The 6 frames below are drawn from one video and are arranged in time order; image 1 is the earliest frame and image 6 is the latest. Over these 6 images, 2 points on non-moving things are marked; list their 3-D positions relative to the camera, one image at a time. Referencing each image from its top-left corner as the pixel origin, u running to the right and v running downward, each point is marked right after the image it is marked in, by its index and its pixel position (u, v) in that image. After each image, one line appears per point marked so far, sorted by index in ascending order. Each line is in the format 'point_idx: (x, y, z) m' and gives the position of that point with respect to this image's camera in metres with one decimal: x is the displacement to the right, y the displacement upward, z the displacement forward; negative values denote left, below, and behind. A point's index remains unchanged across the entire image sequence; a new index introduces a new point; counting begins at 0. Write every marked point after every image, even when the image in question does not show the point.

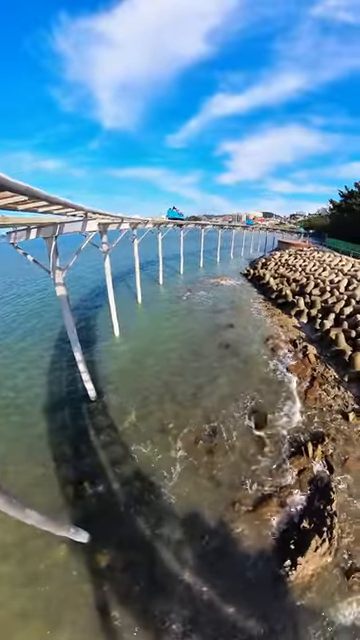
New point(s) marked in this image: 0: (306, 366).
0: (+6.2, -2.3, +14.6) m
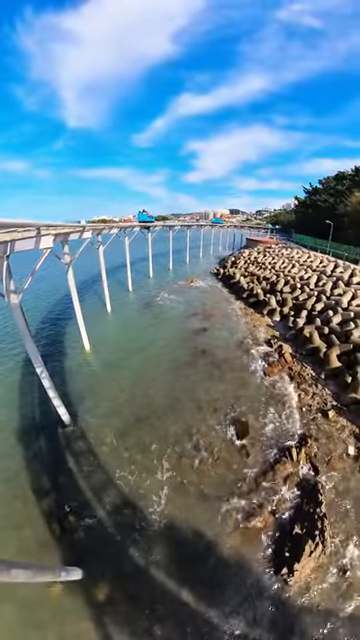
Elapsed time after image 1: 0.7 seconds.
0: (+5.1, -2.3, +14.6) m
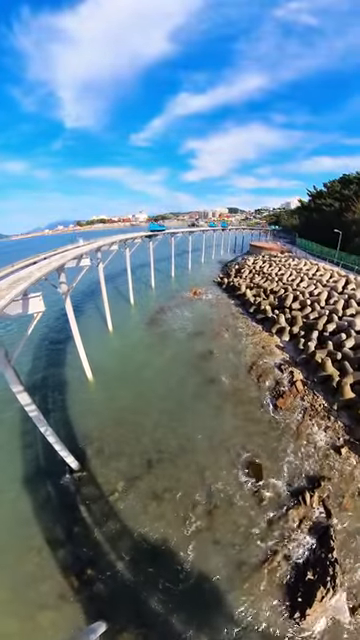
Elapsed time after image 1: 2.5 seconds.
0: (+5.3, -3.6, +13.8) m
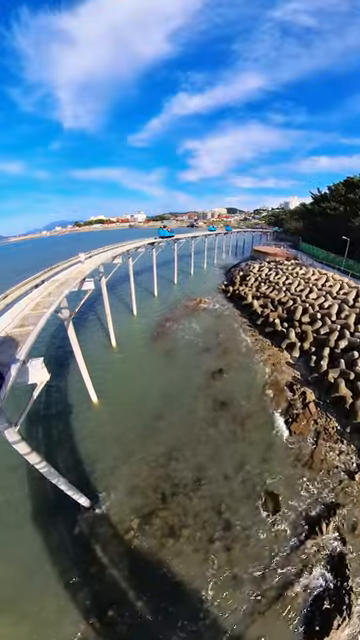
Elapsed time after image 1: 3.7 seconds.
0: (+5.8, -4.5, +13.4) m
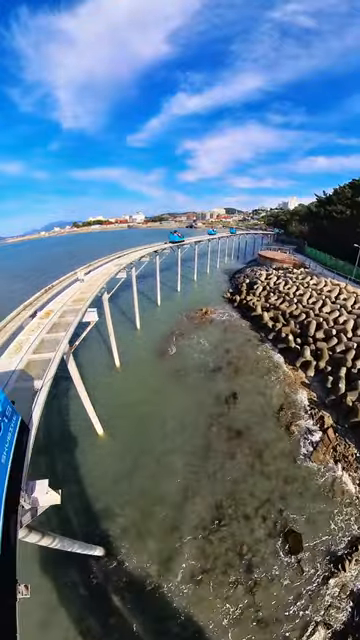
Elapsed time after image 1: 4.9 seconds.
0: (+6.4, -5.6, +12.7) m
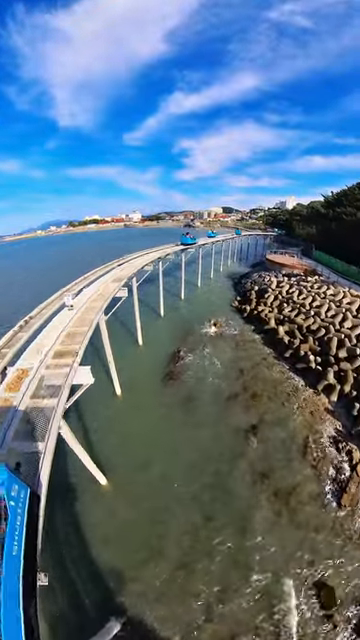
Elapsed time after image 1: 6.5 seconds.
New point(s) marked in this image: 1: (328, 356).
0: (+7.2, -6.8, +11.8) m
1: (+9.1, -2.2, +18.5) m
